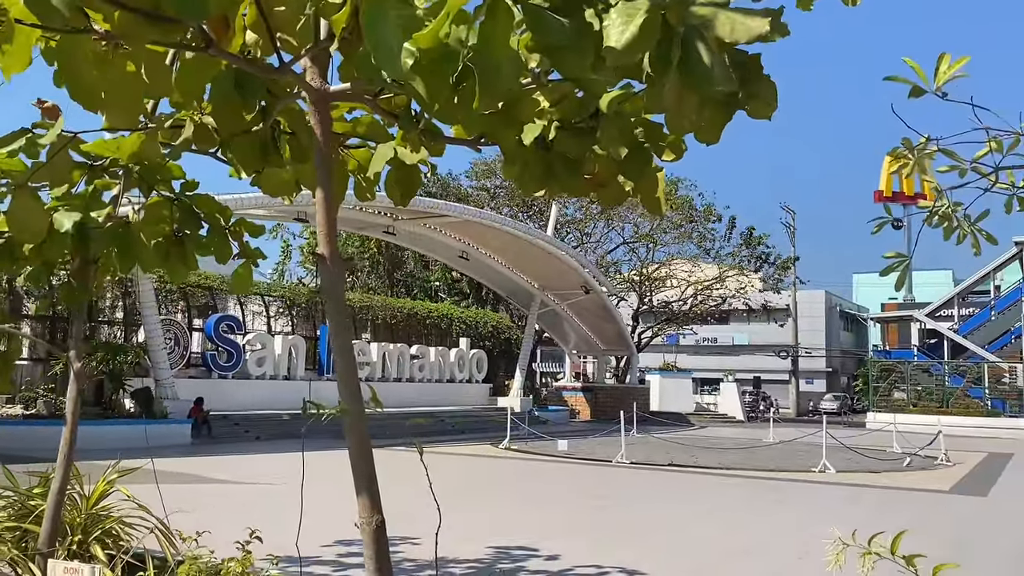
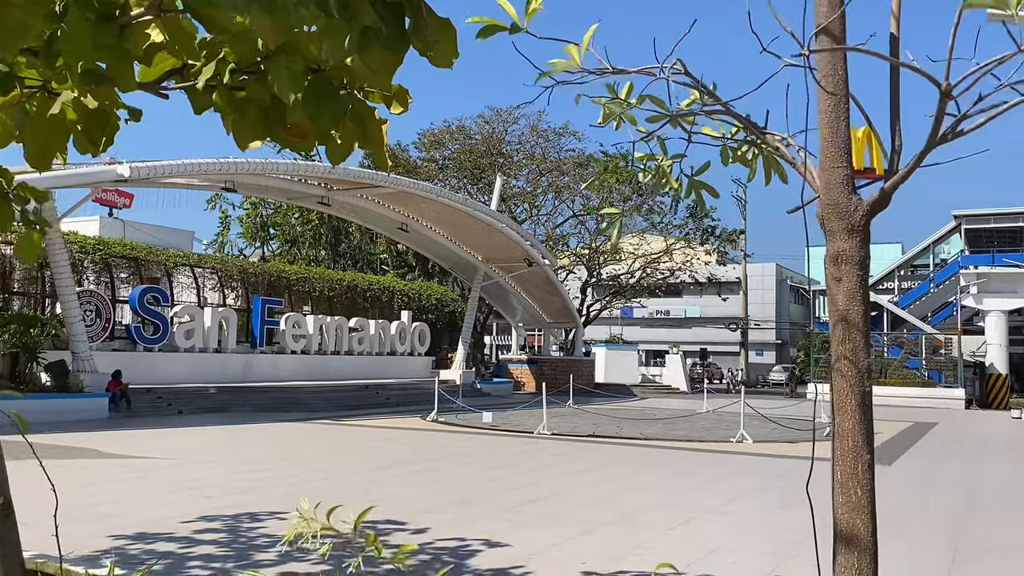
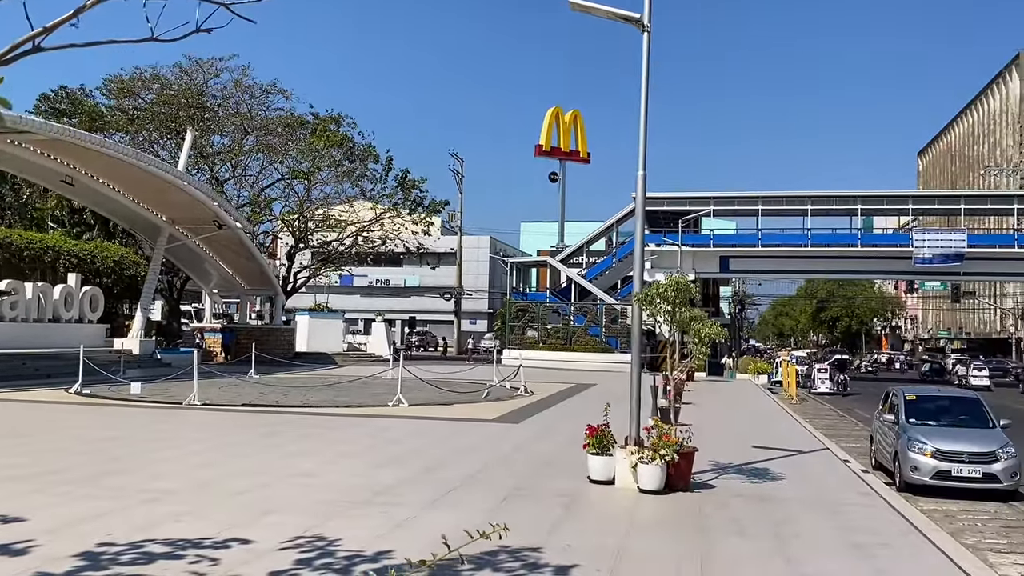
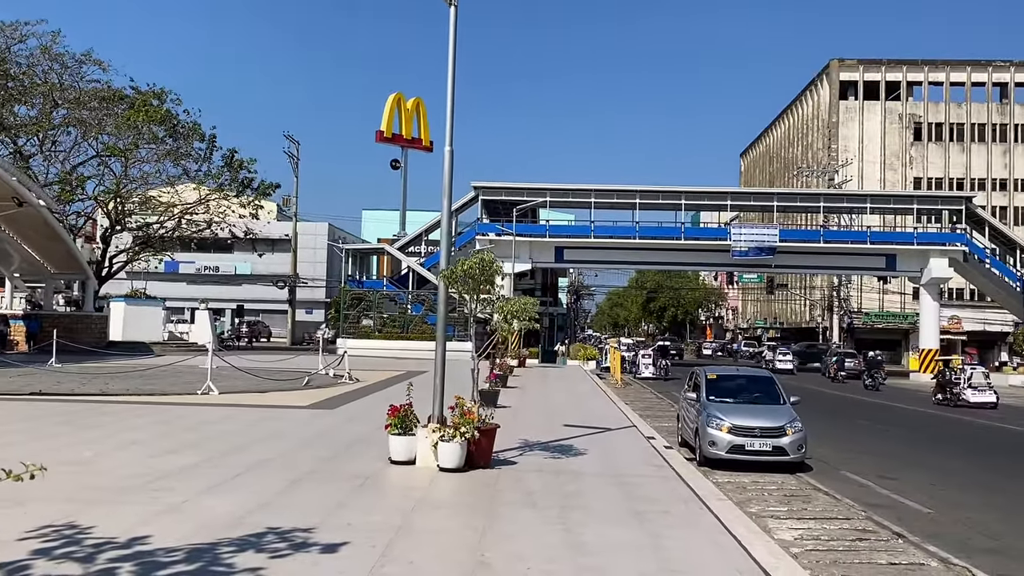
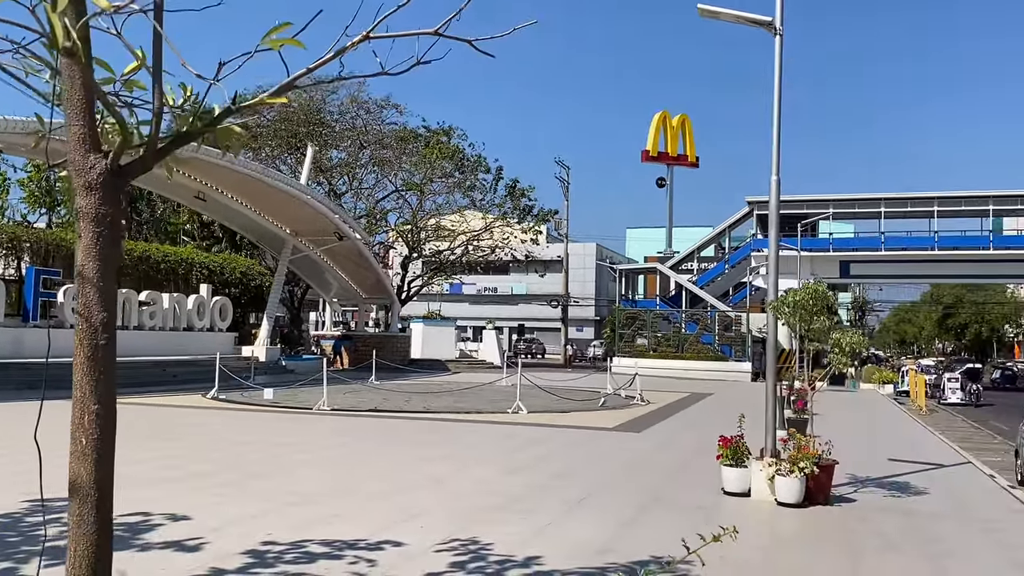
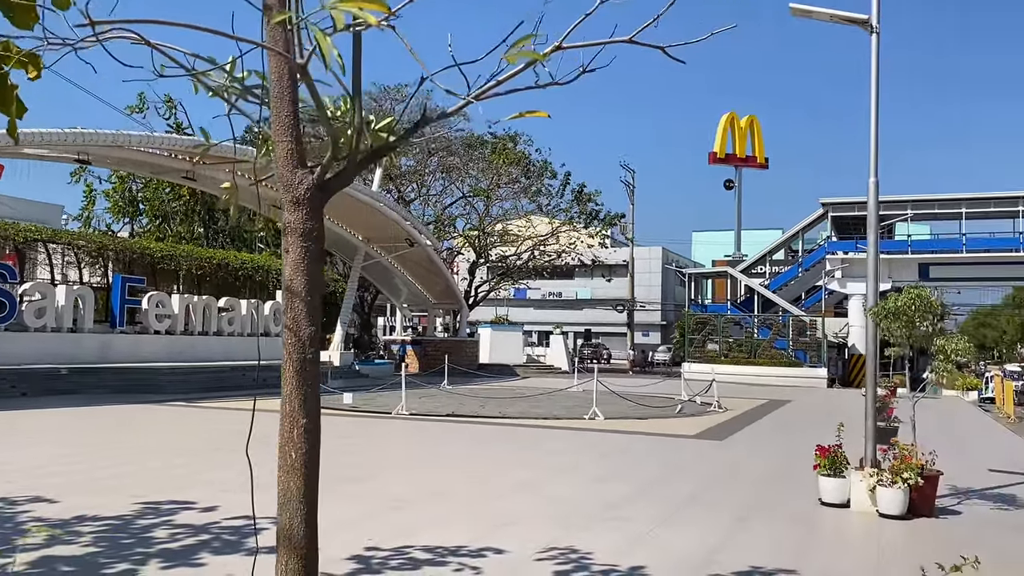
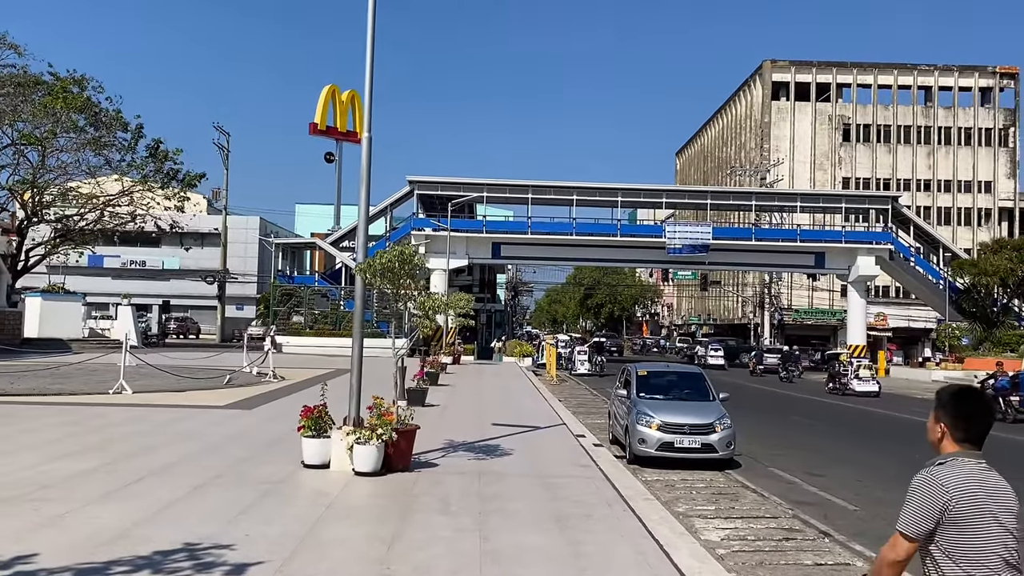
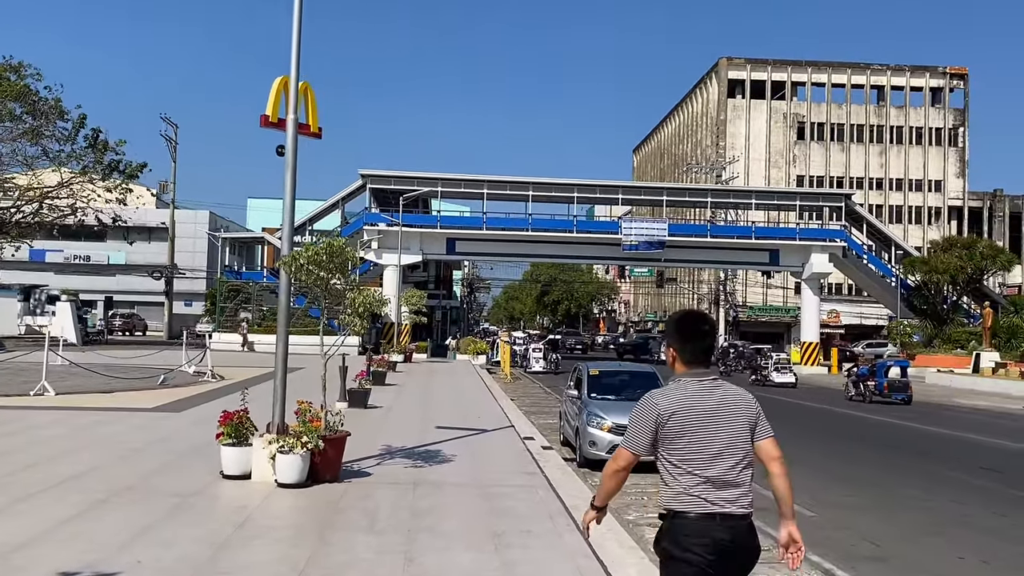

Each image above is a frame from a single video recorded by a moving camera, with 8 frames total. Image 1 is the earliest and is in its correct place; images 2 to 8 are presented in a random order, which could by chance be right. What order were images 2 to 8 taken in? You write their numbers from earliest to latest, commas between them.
2, 6, 5, 3, 4, 7, 8
